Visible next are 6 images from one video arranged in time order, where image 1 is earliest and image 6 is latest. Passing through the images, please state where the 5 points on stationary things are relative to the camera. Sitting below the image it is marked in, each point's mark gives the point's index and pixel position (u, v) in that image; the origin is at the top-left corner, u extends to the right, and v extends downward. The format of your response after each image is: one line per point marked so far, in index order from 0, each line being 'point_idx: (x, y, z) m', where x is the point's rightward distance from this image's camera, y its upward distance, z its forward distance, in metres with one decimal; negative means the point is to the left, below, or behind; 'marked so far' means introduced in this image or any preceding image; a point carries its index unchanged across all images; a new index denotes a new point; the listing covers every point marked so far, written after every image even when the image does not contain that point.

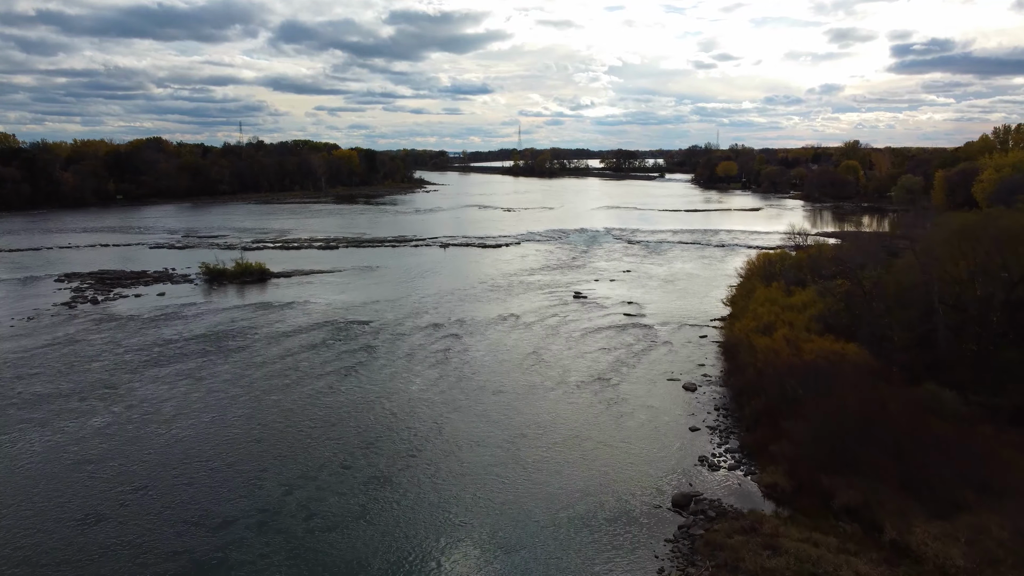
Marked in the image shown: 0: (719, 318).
0: (+4.9, -0.7, +19.0) m
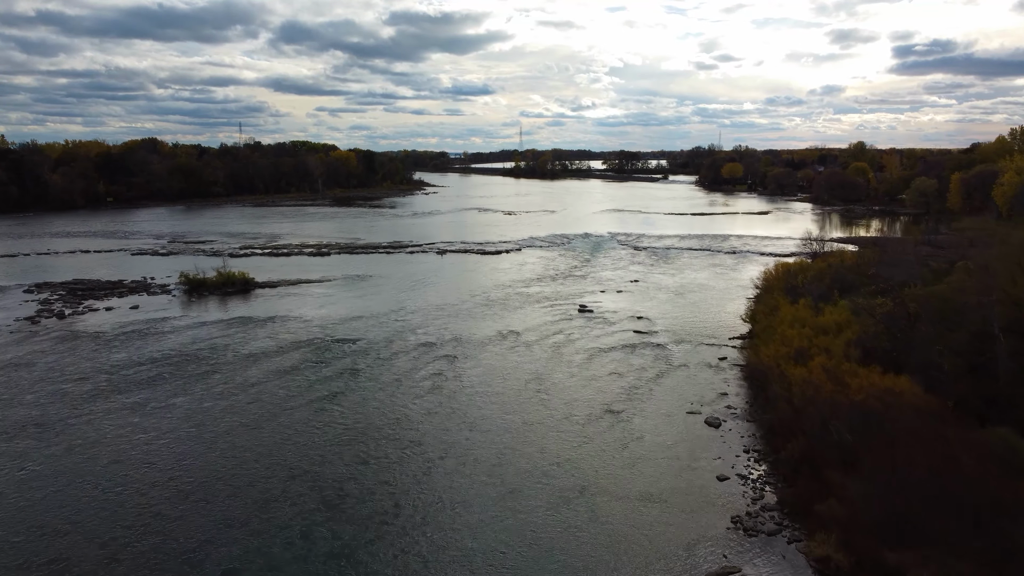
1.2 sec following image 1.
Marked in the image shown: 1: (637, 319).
0: (+4.9, -1.0, +17.4) m
1: (+3.0, -0.7, +19.2) m
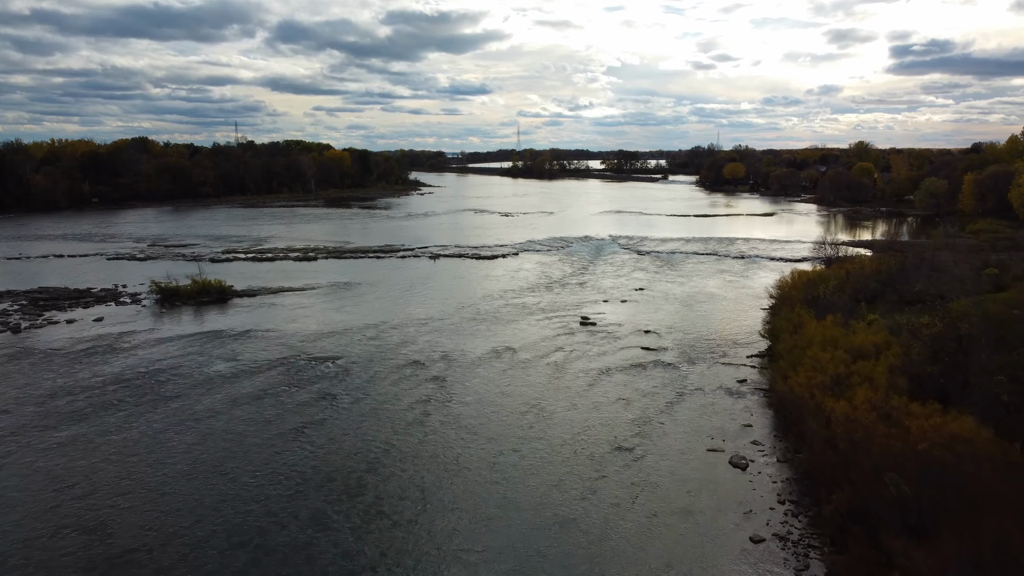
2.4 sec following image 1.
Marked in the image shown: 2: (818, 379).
0: (+4.8, -1.3, +15.8) m
1: (+2.9, -1.0, +17.6) m
2: (+4.3, -1.3, +11.3) m
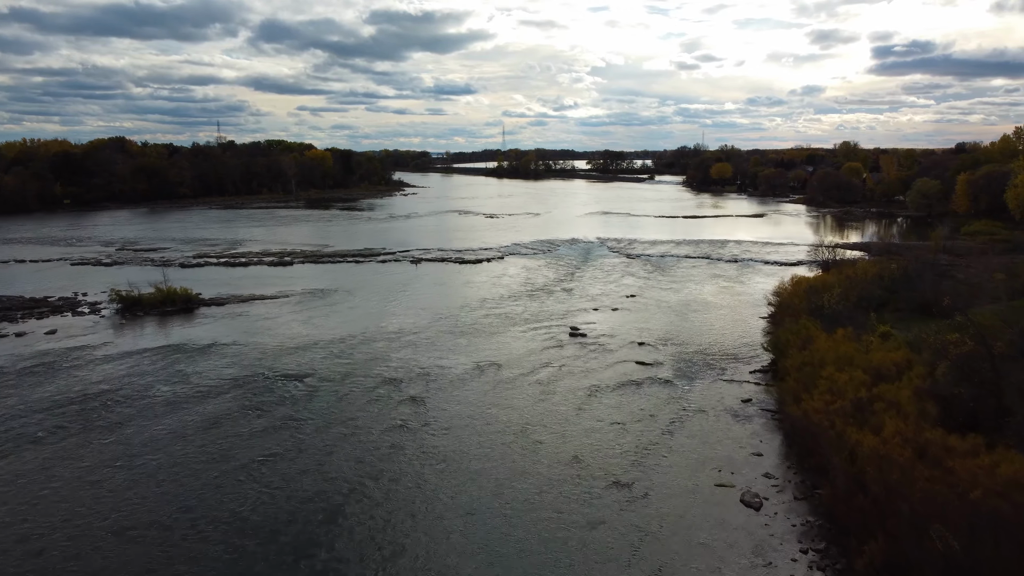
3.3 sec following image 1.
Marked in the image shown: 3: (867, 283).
0: (+4.5, -1.5, +14.7) m
1: (+2.6, -1.2, +16.4) m
2: (+4.1, -1.4, +10.2) m
3: (+8.4, +0.1, +19.0) m
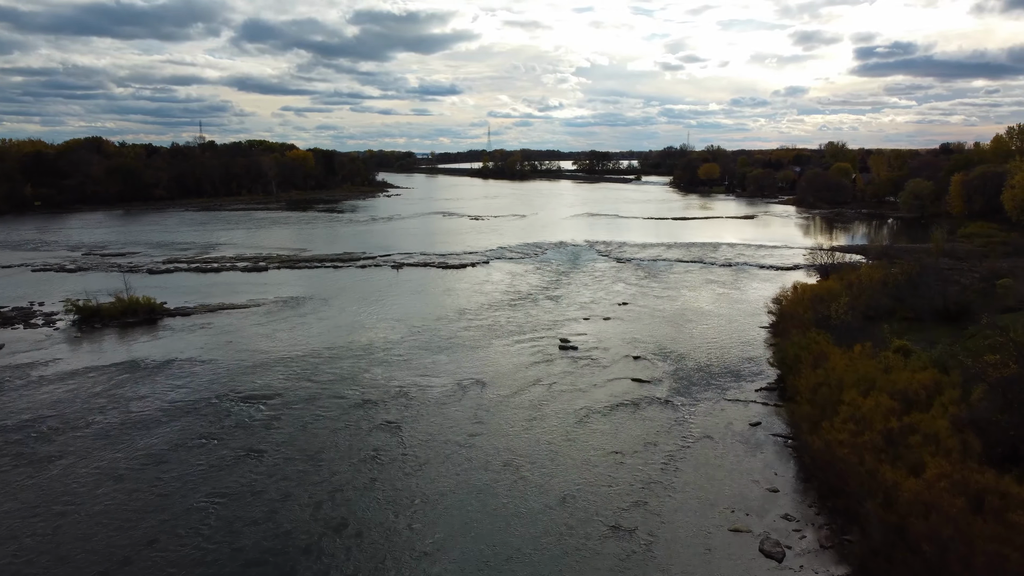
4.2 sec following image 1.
0: (+4.3, -1.7, +13.5) m
1: (+2.3, -1.4, +15.2) m
2: (+3.9, -1.6, +9.0) m
3: (+8.1, -0.1, +18.0) m
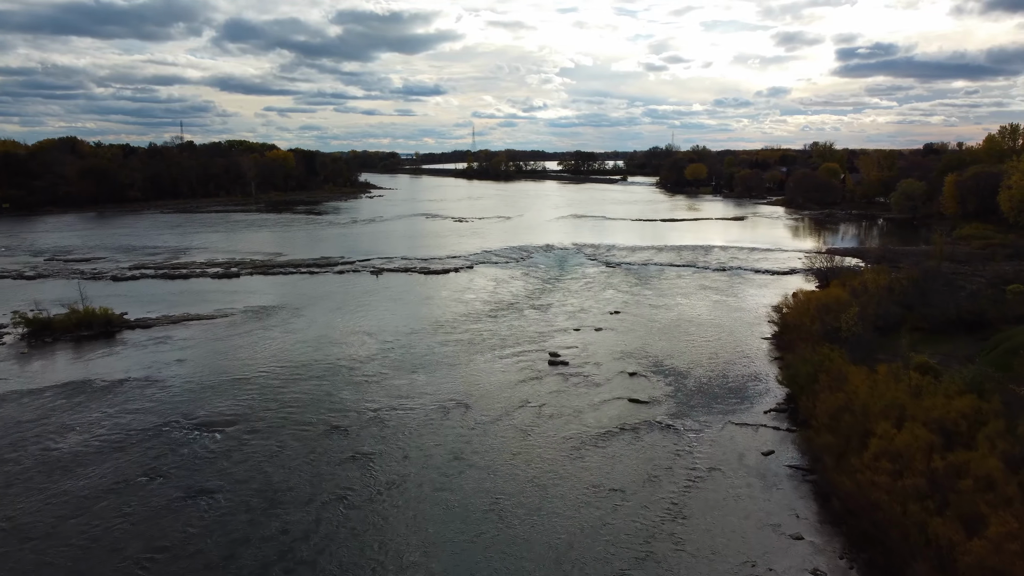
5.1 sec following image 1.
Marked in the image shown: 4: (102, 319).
0: (+4.1, -1.8, +12.3) m
1: (+2.0, -1.6, +14.0) m
2: (+3.8, -1.8, +7.8) m
3: (+7.8, -0.2, +16.8) m
4: (-9.3, -0.7, +18.1) m
